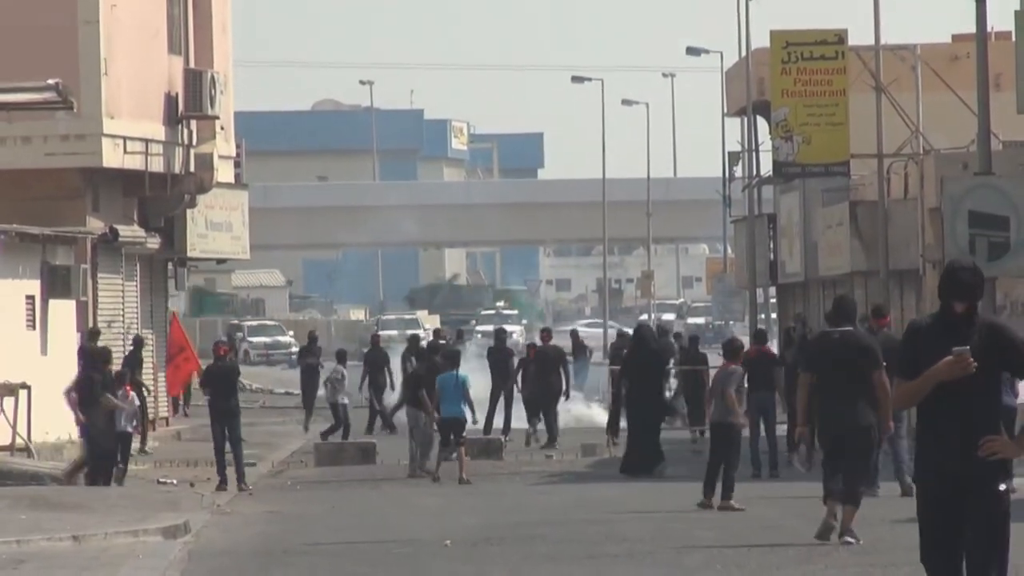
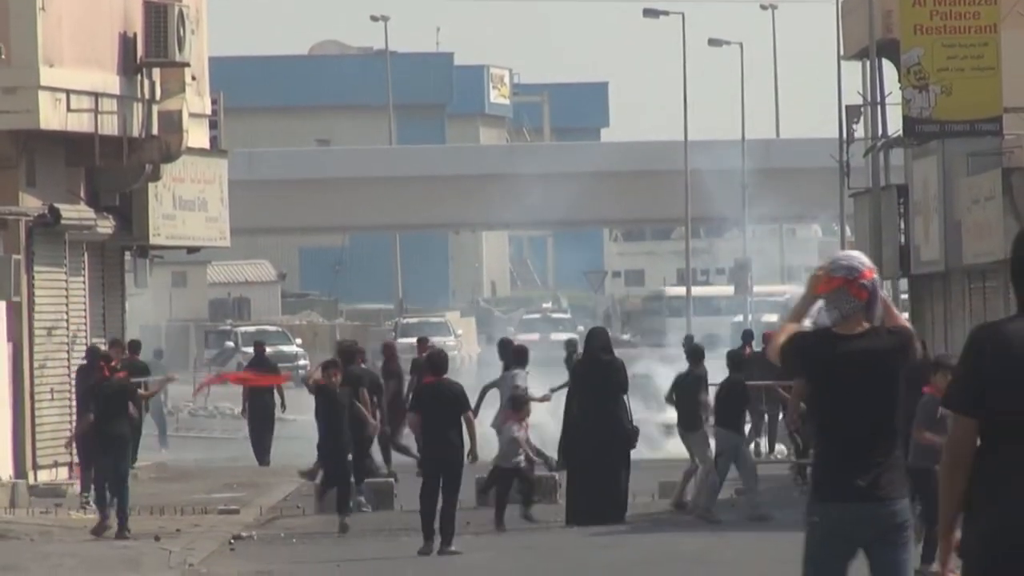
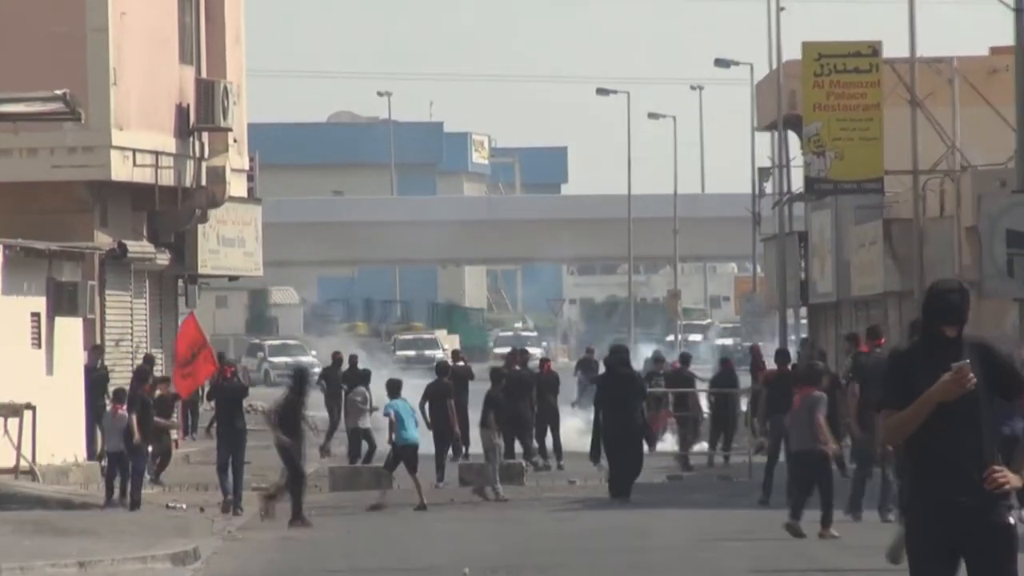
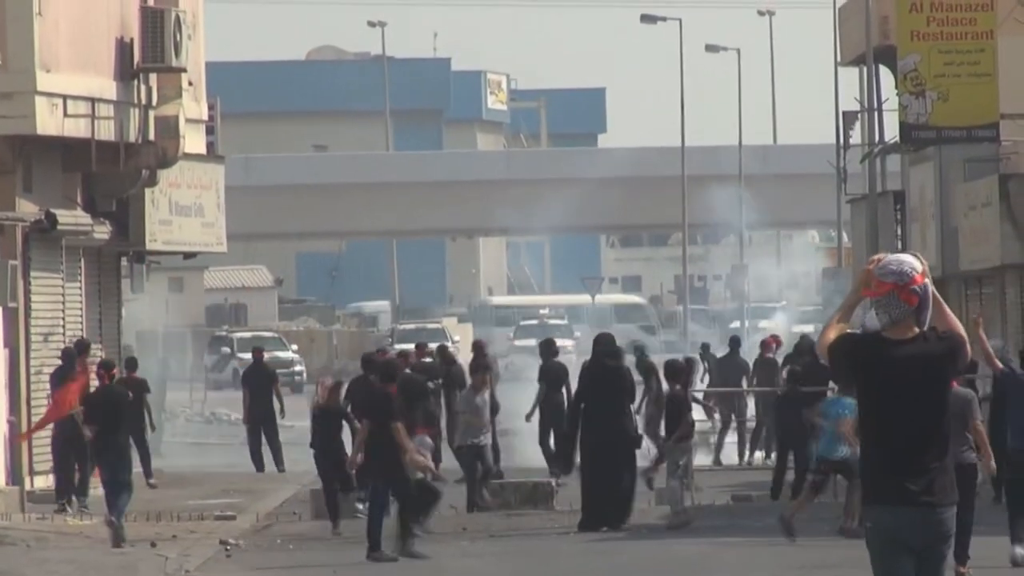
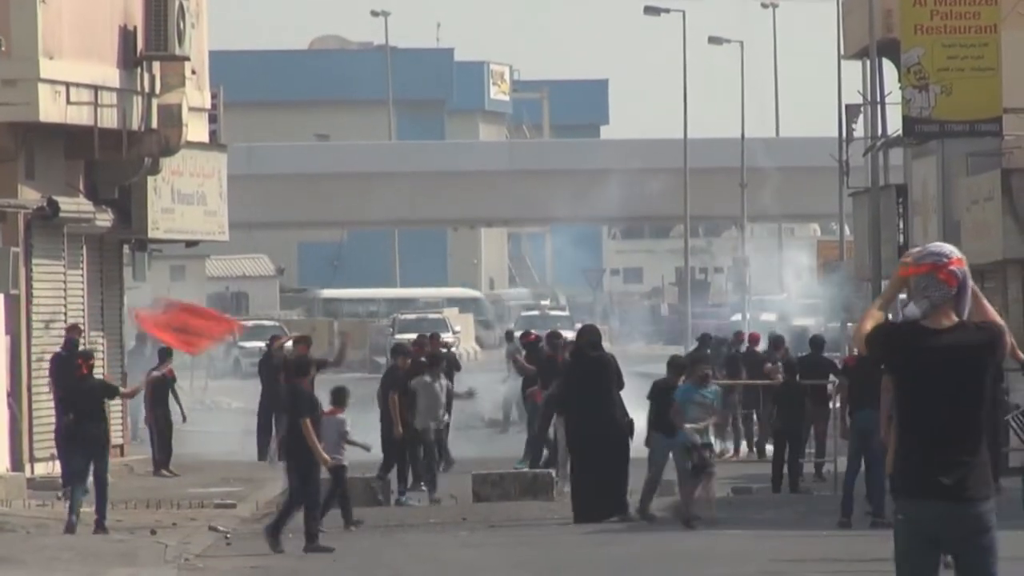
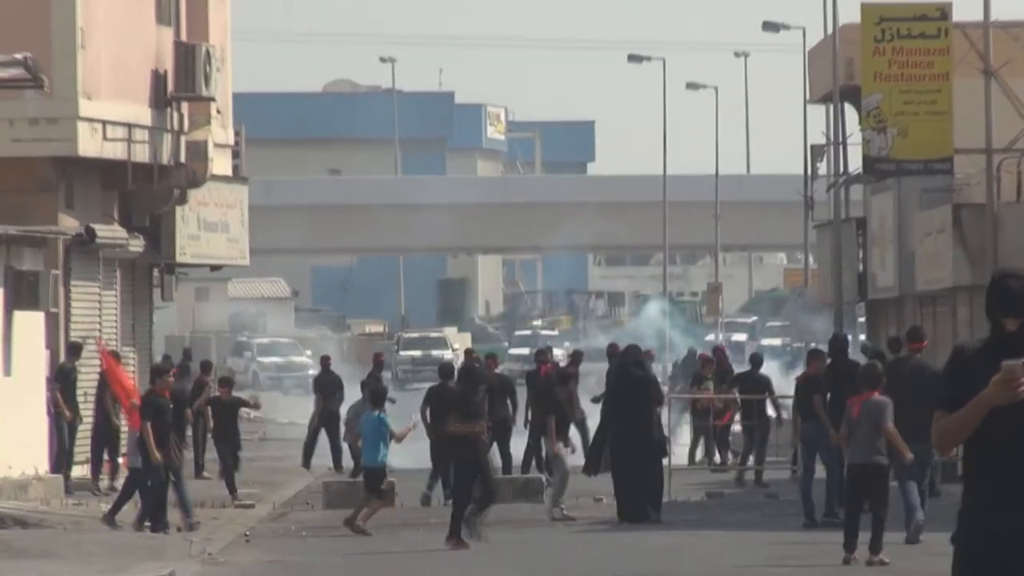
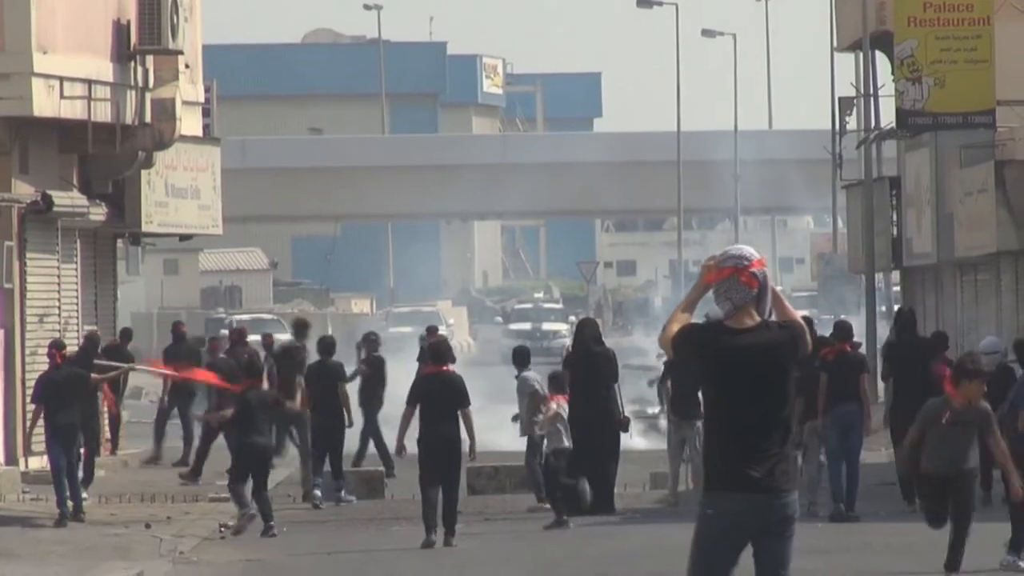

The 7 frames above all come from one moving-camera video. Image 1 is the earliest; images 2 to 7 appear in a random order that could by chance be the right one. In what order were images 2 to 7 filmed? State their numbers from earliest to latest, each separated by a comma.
3, 6, 5, 4, 2, 7
